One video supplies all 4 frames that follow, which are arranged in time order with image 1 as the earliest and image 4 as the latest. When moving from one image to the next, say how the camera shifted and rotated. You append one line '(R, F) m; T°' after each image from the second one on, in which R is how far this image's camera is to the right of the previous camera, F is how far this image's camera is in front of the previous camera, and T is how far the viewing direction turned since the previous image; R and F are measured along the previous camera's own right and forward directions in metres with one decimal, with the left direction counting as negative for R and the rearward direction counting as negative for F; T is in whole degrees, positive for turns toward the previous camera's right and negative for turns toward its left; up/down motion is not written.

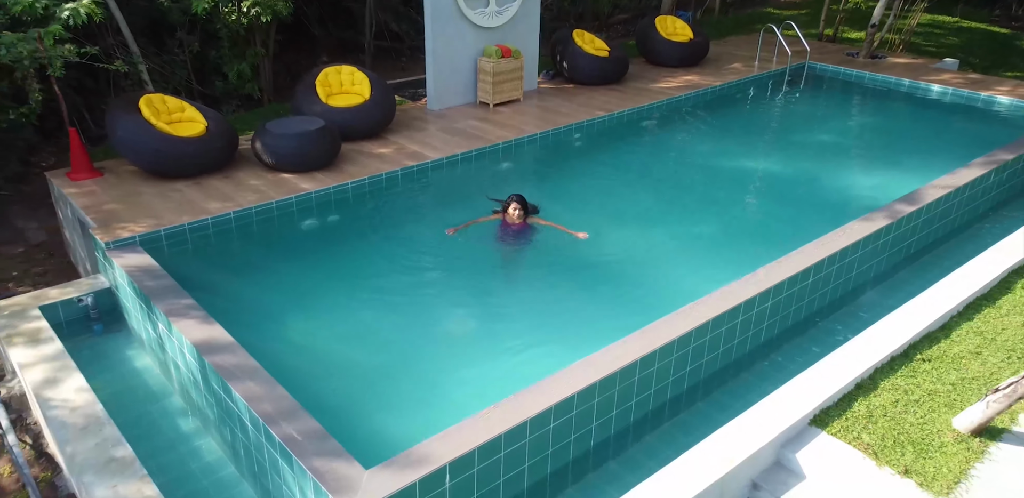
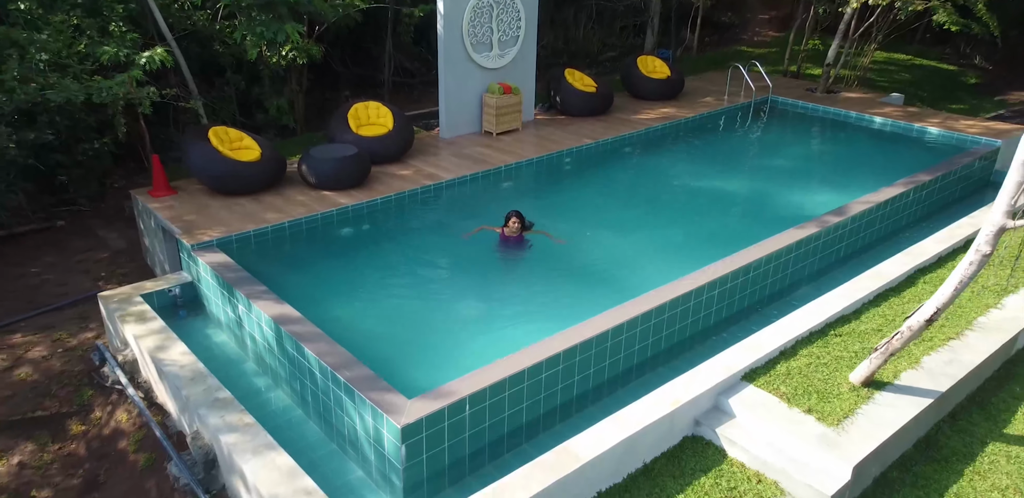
(0.0, -1.0) m; 0°
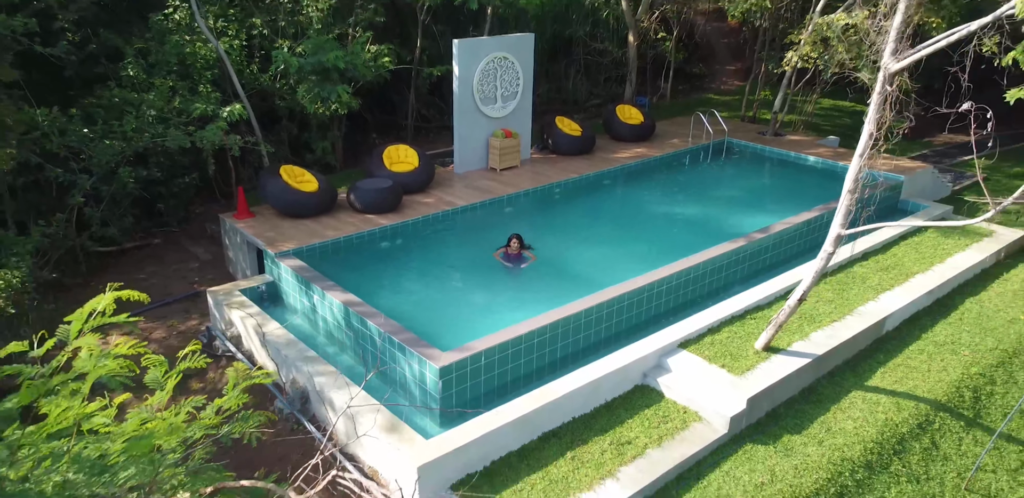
(0.0, -1.7) m; 0°
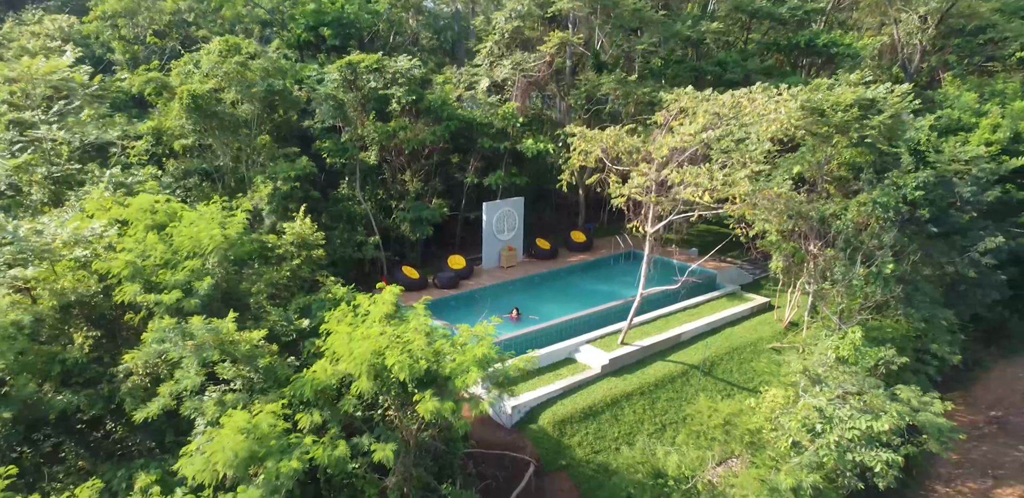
(-0.1, -7.8) m; 0°
